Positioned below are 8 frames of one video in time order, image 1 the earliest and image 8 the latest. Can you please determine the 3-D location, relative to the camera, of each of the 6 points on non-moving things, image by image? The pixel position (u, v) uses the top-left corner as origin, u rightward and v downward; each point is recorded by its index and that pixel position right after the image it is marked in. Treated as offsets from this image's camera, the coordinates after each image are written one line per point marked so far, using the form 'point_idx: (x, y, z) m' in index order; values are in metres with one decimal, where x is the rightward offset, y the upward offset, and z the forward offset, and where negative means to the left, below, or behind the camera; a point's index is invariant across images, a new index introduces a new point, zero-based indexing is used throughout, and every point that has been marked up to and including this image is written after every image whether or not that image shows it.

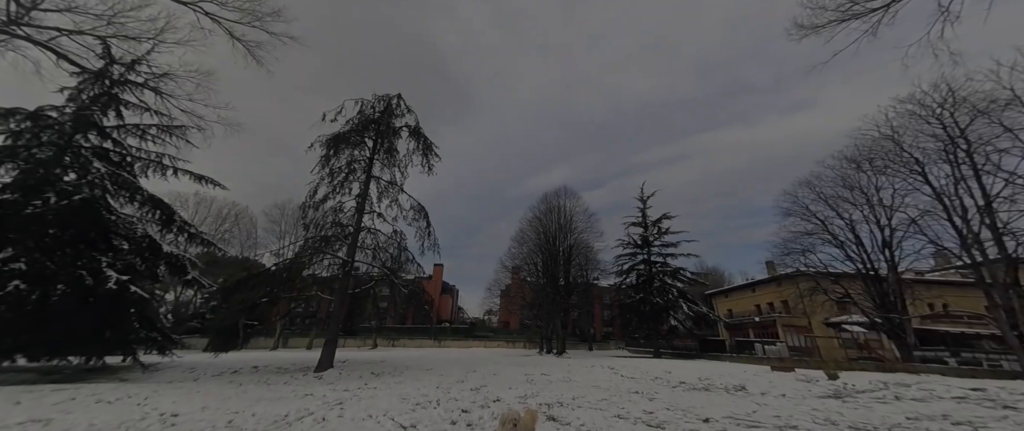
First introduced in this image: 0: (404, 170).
0: (-4.5, +1.7, +14.5) m
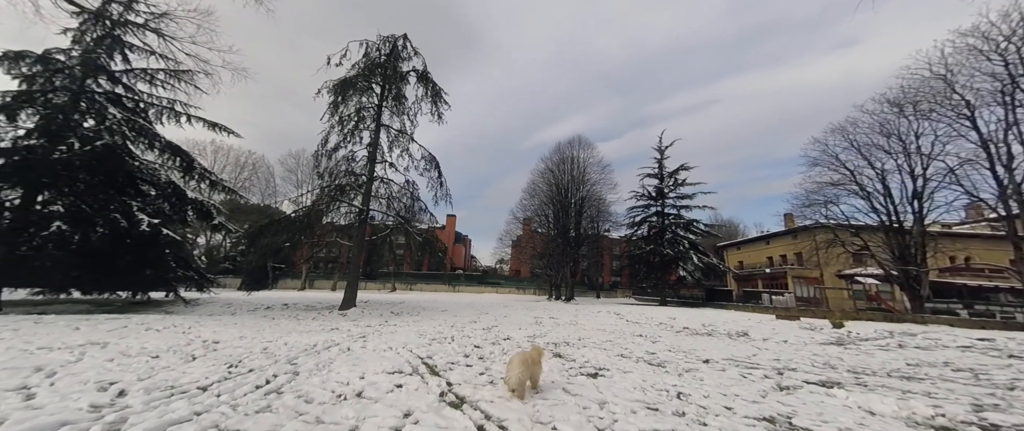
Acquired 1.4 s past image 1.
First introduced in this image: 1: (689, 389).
0: (-4.0, +3.8, +14.3) m
1: (+2.8, -2.7, +5.6) m
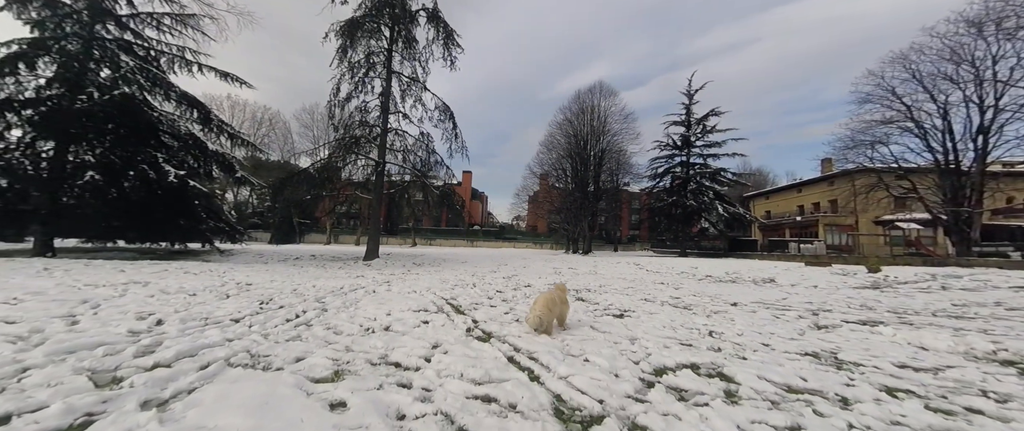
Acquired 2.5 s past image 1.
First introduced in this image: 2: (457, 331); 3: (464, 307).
0: (-3.3, +5.7, +13.7) m
1: (+3.2, -1.7, +5.4) m
2: (-0.5, -1.2, +3.7) m
3: (-0.6, -1.3, +4.9) m
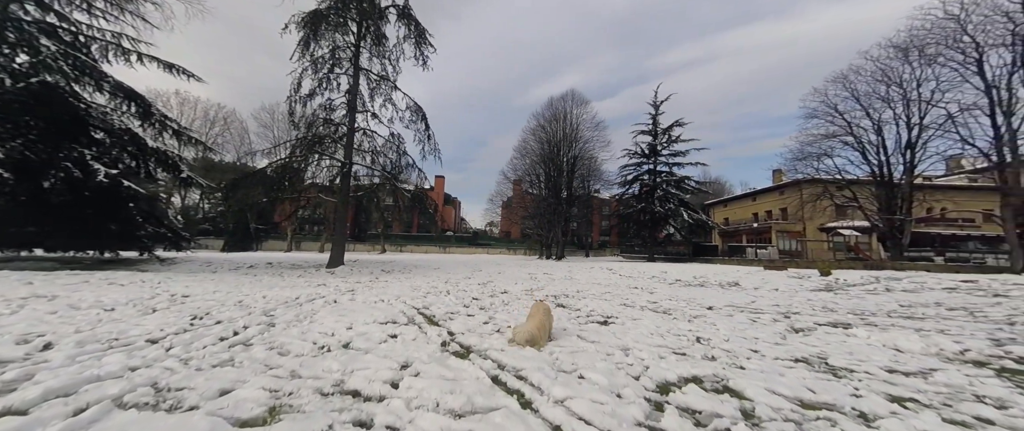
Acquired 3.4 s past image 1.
0: (-4.3, +5.5, +13.0) m
1: (+2.9, -1.7, +5.2) m
2: (-0.7, -1.2, +3.2) m
3: (-0.9, -1.3, +4.4) m
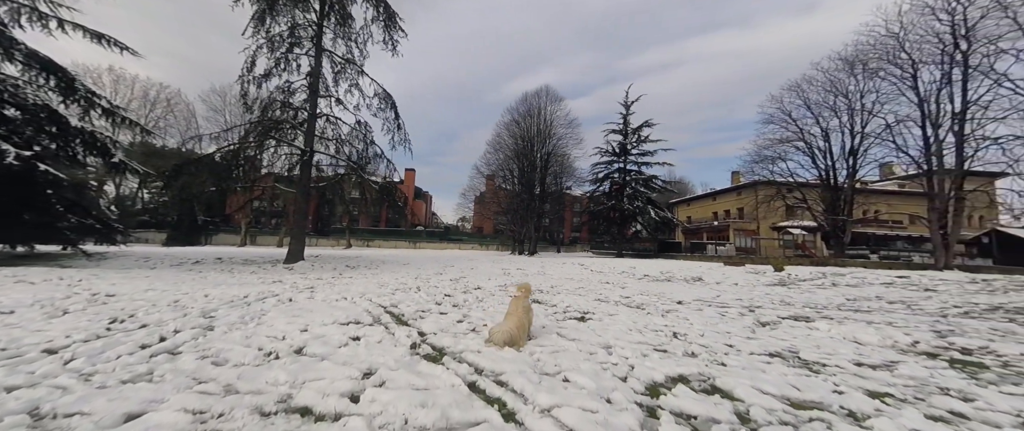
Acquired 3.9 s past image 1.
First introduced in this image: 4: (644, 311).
0: (-5.2, +5.8, +12.3) m
1: (+2.5, -1.7, +5.2) m
2: (-0.9, -1.1, +2.9) m
3: (-1.2, -1.2, +4.1) m
4: (+2.5, -1.8, +6.9) m
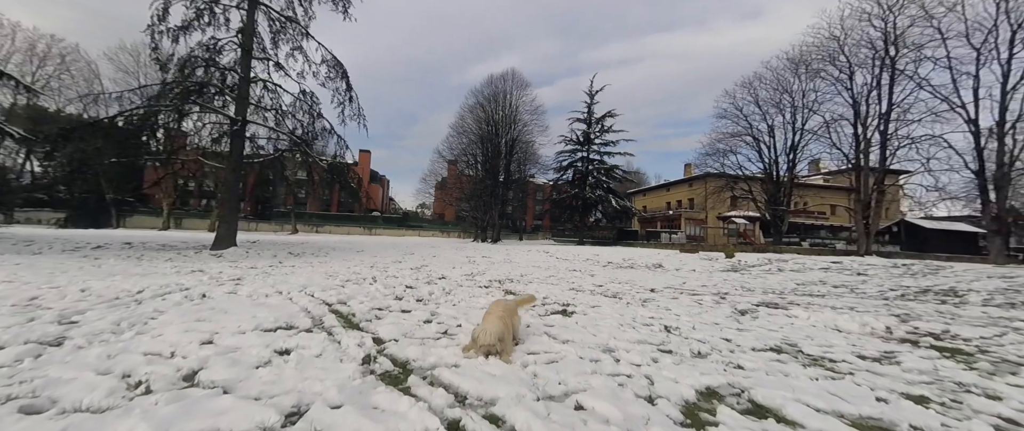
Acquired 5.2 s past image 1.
0: (-6.2, +6.4, +10.8) m
1: (+2.1, -1.4, +4.8) m
2: (-1.0, -0.9, +2.1) m
3: (-1.4, -0.9, +3.3) m
4: (+2.0, -1.5, +6.5) m
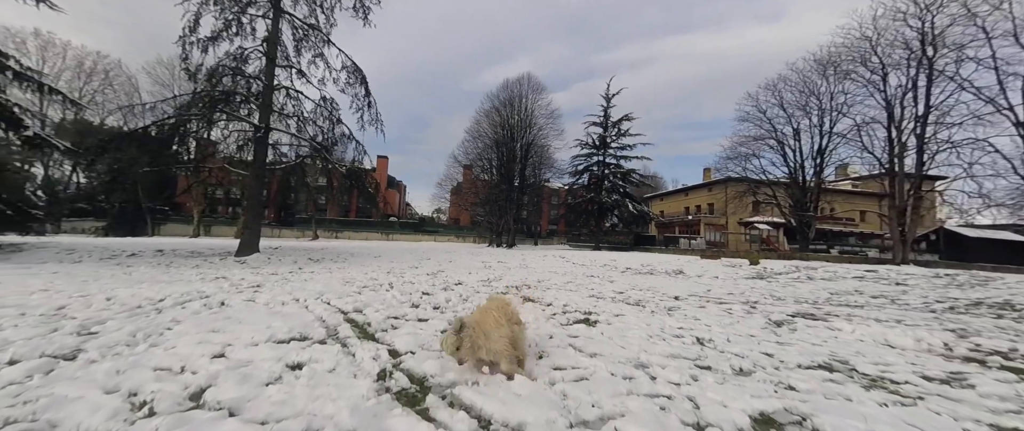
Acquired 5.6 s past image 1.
0: (-5.6, +6.2, +10.9) m
1: (+2.4, -1.5, +4.5) m
2: (-0.8, -0.9, +2.0) m
3: (-1.2, -1.0, +3.1) m
4: (+2.3, -1.6, +6.2) m
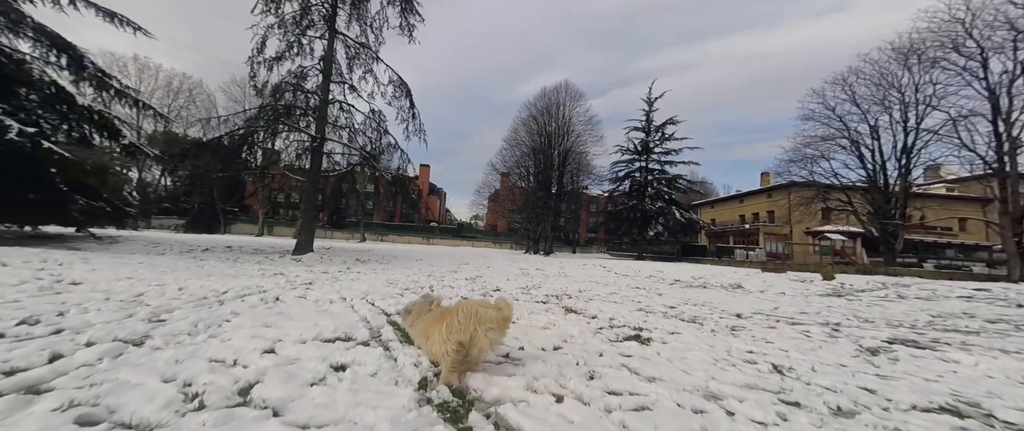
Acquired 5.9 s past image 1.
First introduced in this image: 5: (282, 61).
0: (-4.1, +6.1, +11.4) m
1: (+2.9, -1.5, +3.9) m
2: (-0.6, -0.9, +1.8) m
3: (-0.8, -1.0, +3.0) m
4: (+3.1, -1.7, +5.6) m
5: (-6.4, +4.5, +10.2) m
